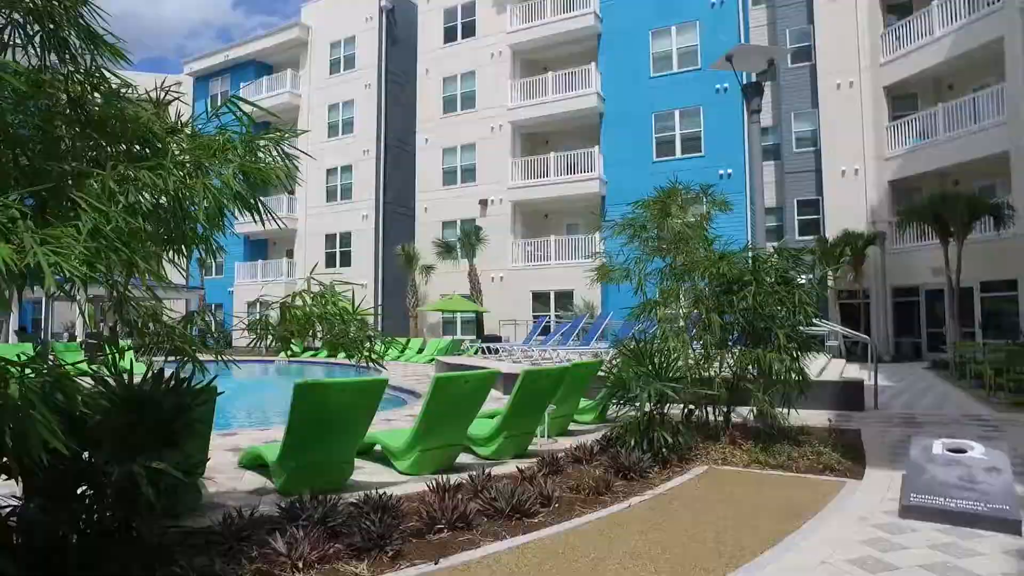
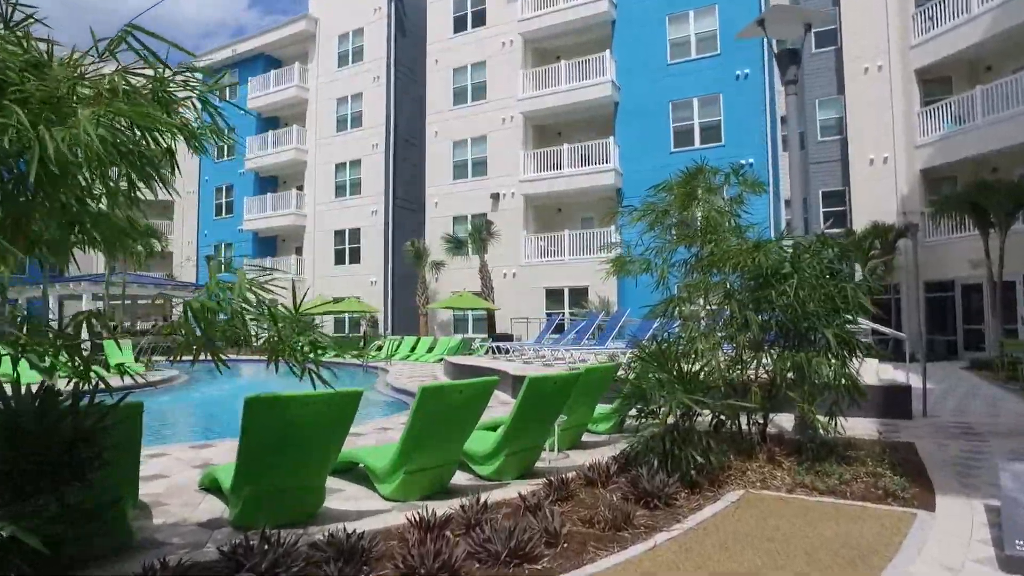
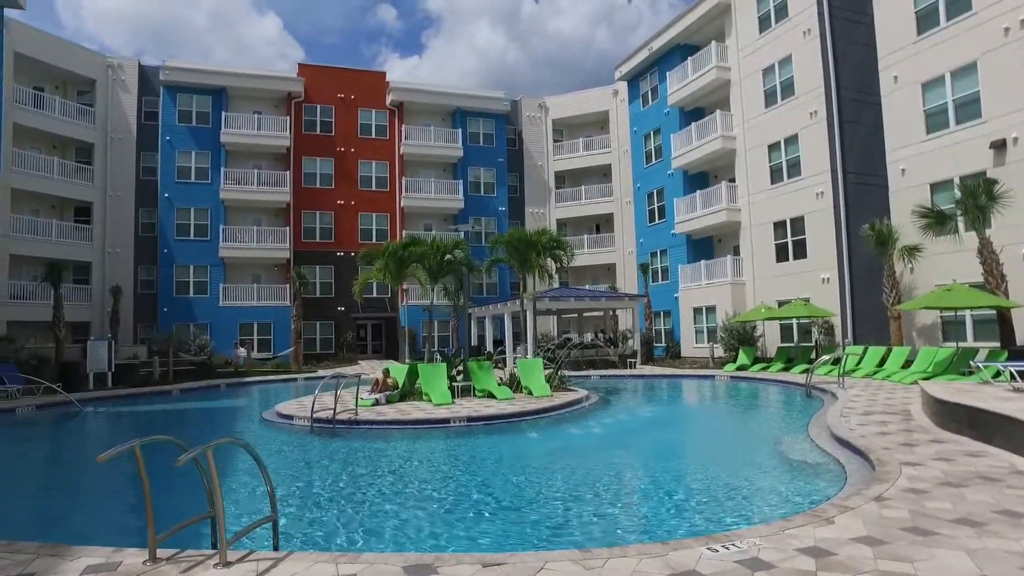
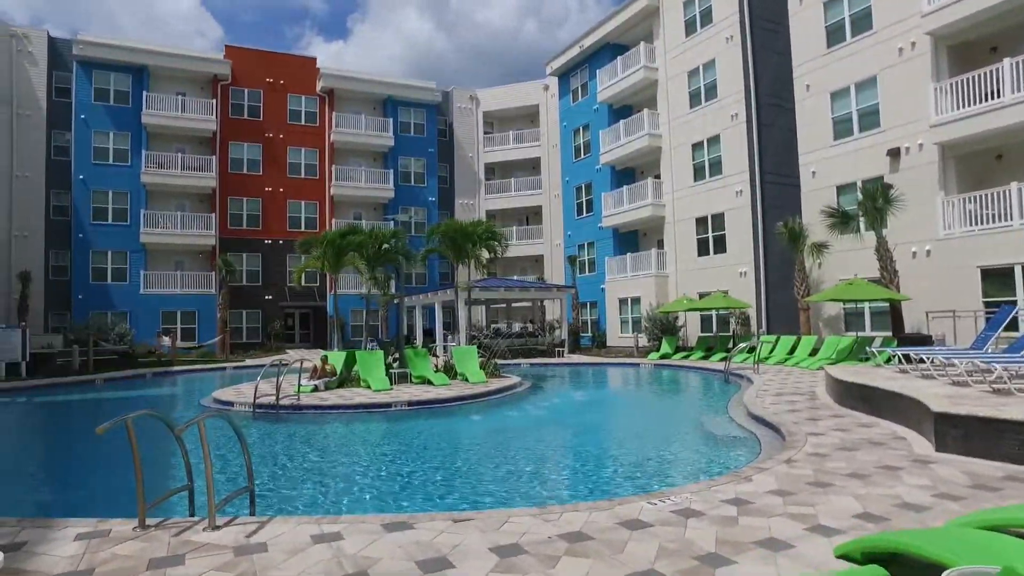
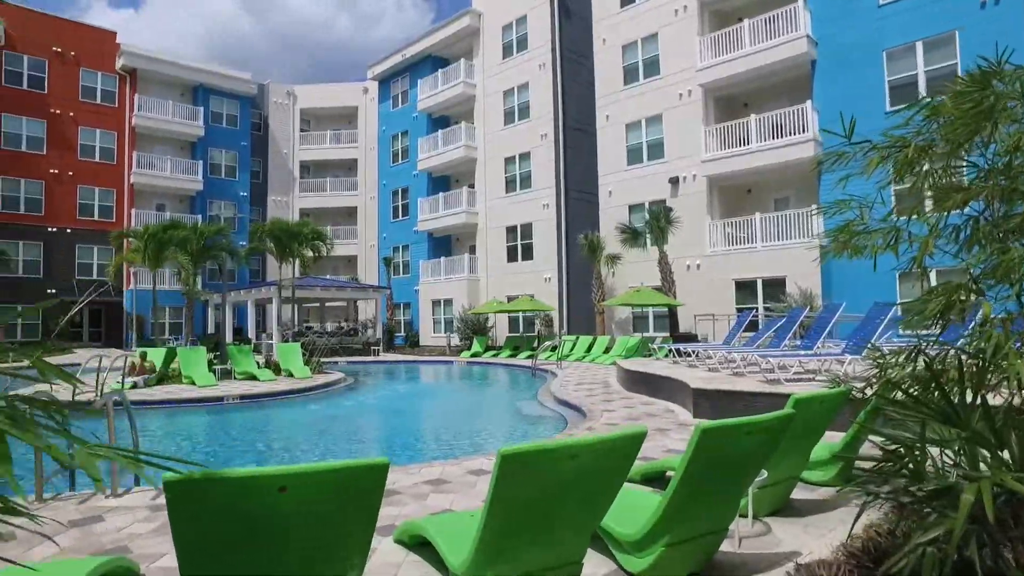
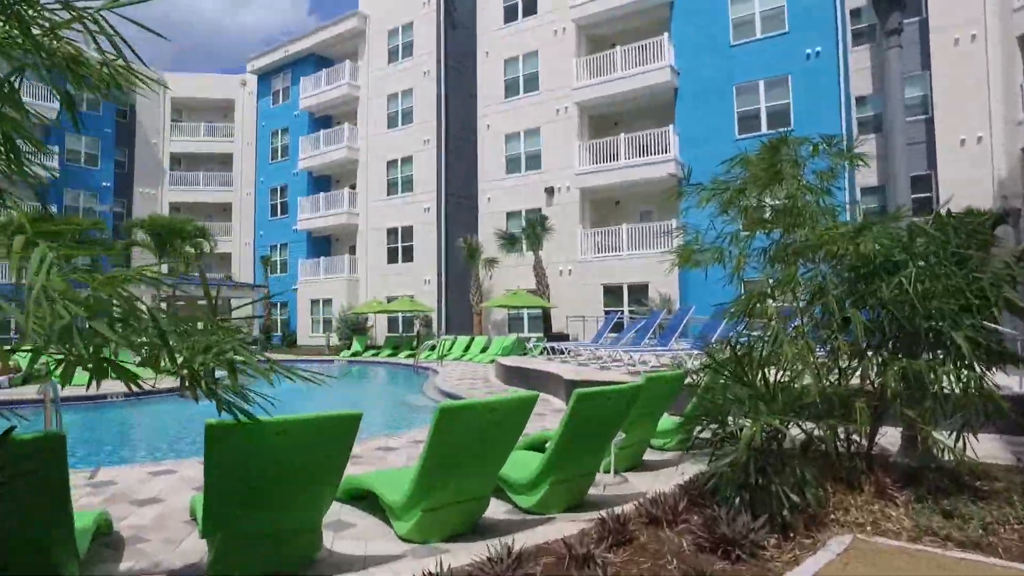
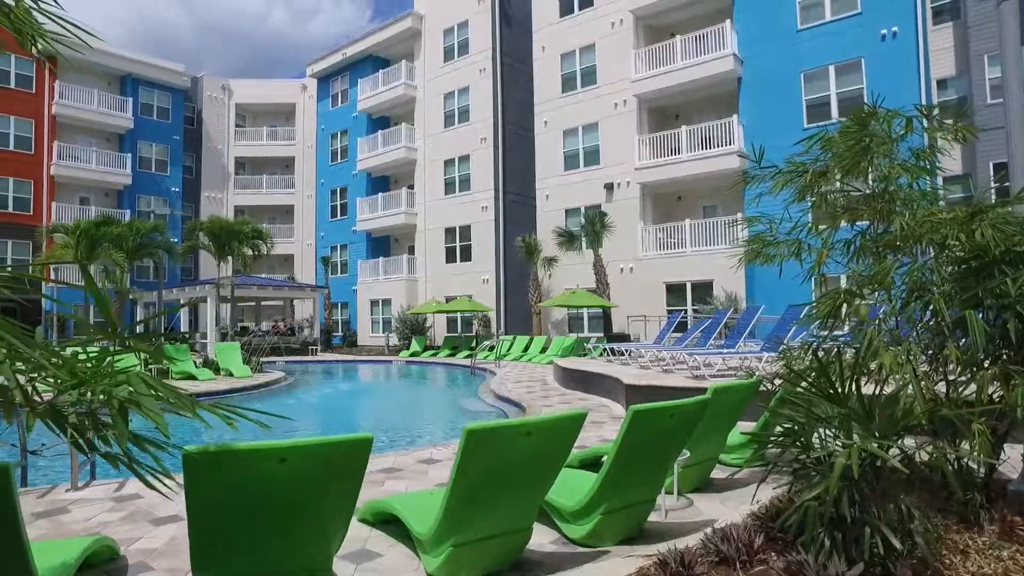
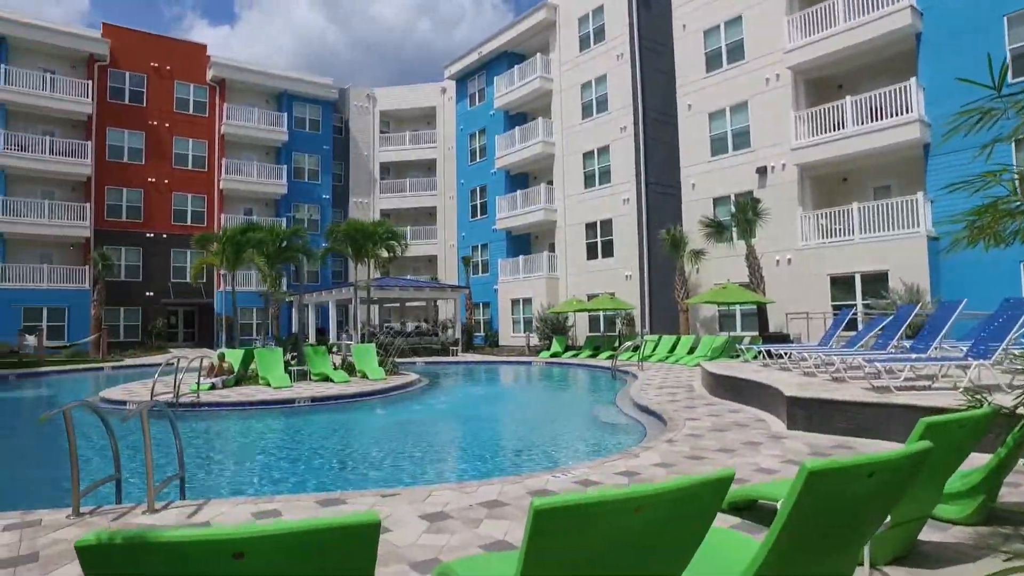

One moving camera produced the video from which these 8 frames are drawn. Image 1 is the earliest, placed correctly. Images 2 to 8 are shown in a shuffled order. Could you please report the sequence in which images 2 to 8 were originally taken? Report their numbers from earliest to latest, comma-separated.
2, 6, 7, 5, 8, 4, 3
